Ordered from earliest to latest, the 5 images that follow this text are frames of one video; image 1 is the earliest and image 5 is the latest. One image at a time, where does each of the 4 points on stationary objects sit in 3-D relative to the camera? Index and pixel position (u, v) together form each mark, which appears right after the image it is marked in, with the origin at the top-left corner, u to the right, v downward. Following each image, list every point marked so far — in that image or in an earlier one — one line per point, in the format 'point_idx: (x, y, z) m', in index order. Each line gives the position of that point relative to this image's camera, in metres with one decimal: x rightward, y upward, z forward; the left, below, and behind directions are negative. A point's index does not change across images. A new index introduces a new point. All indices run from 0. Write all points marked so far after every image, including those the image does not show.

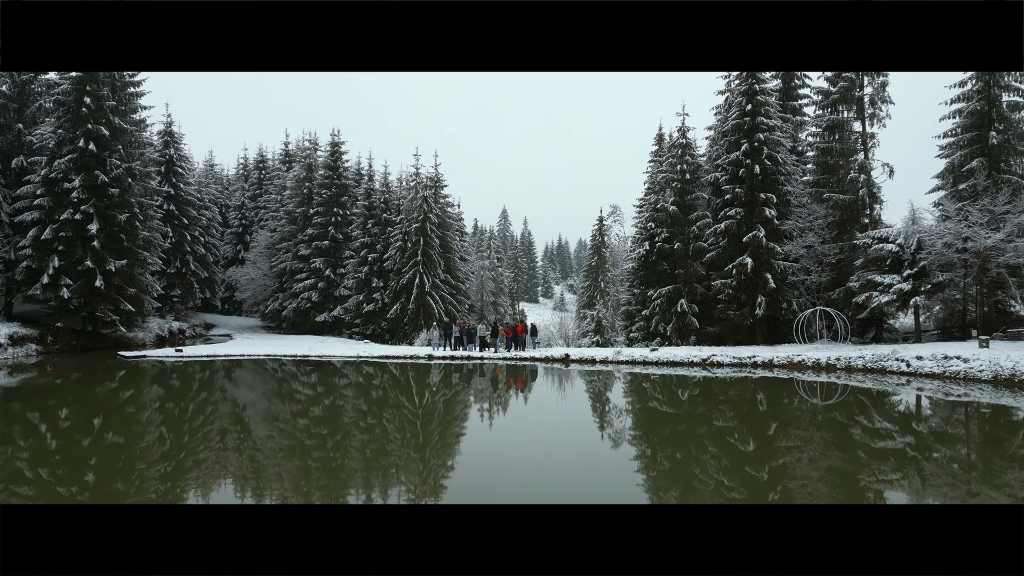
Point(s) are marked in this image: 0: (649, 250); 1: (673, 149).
0: (+6.0, +1.7, +19.8) m
1: (+6.9, +6.0, +19.9) m
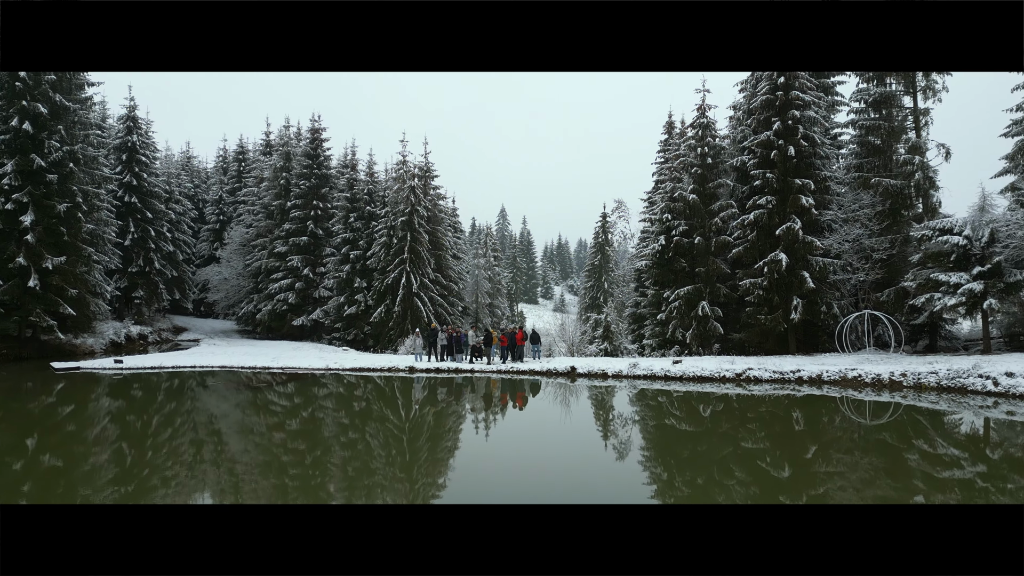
0: (+5.9, +1.7, +17.9) m
1: (+6.8, +5.9, +18.0) m
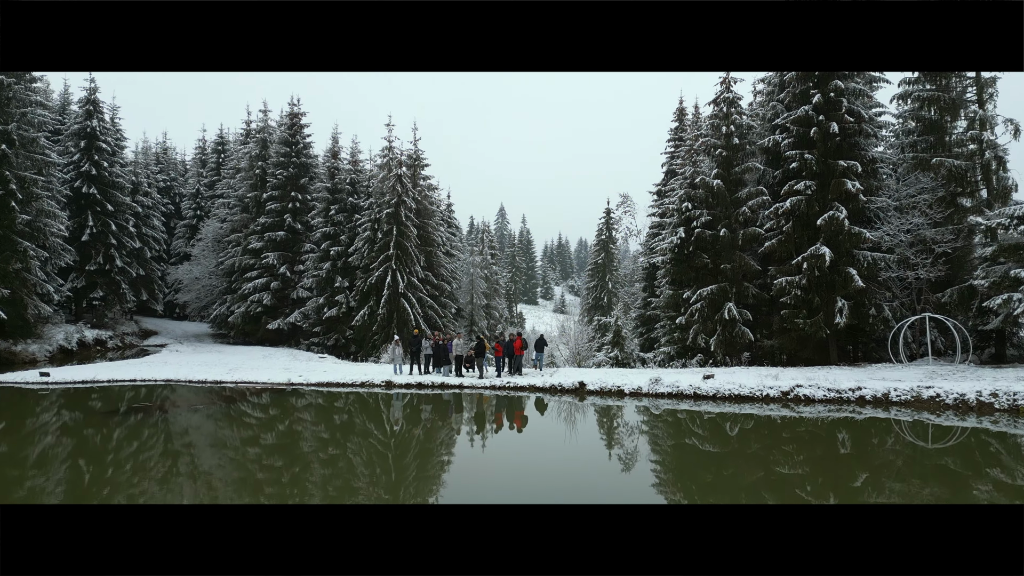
0: (+5.8, +1.7, +16.2) m
1: (+6.7, +5.9, +16.3) m
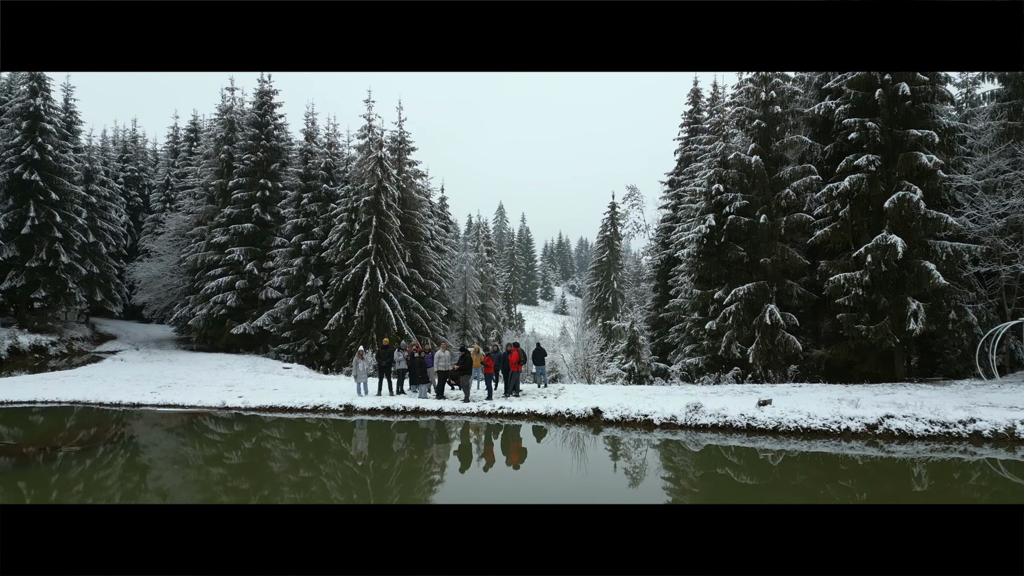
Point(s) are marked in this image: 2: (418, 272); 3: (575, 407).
0: (+5.7, +1.7, +14.3) m
1: (+6.6, +6.0, +14.4) m
2: (-3.8, +0.7, +19.6) m
3: (+1.7, -3.1, +14.9) m
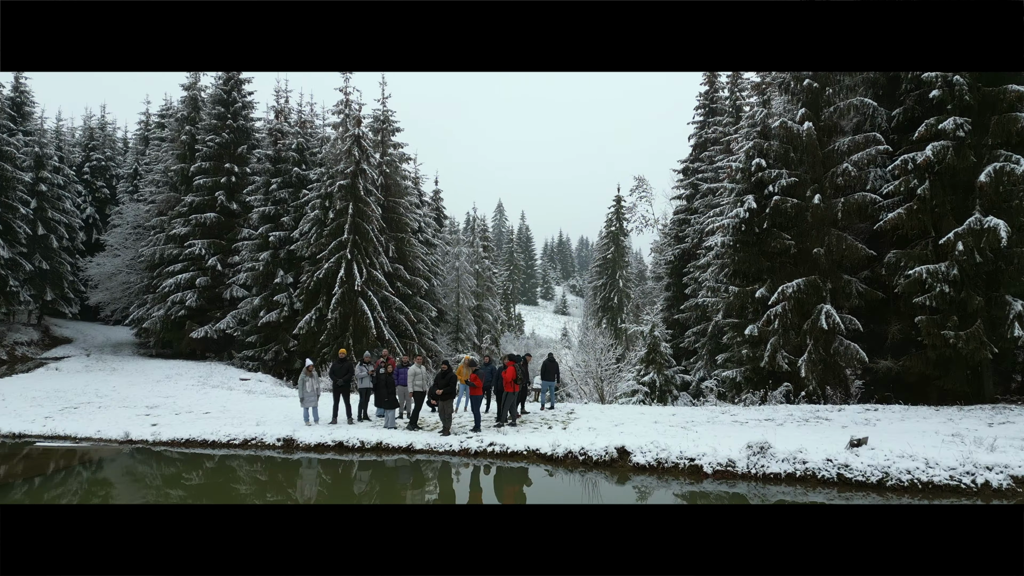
0: (+5.7, +1.8, +12.6) m
1: (+6.5, +6.0, +12.7) m
2: (-3.9, +0.8, +17.9) m
3: (+1.6, -3.1, +13.2) m
